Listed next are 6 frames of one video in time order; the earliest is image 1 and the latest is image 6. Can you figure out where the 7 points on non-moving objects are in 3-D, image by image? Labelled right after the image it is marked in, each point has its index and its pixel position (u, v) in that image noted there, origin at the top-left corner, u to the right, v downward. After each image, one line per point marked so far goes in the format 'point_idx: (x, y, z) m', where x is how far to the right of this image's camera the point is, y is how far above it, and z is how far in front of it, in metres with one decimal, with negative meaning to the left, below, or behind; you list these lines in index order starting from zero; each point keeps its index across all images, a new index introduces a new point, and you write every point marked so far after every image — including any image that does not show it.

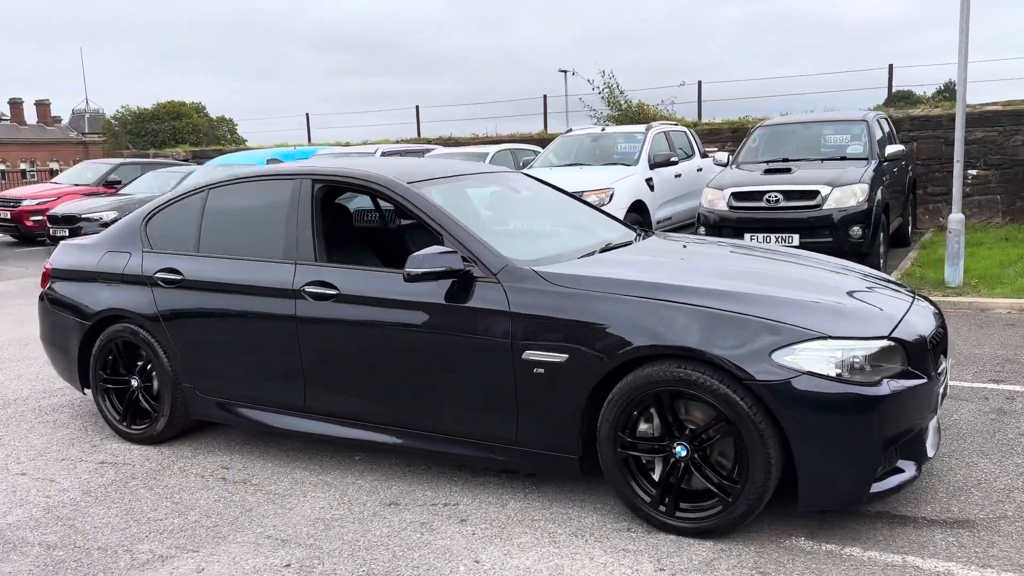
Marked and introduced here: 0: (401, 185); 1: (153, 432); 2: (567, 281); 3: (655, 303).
0: (-0.5, +0.5, +3.8) m
1: (-1.8, -0.7, +4.4) m
2: (+0.2, 0.0, +3.3) m
3: (+0.5, -0.1, +3.1) m
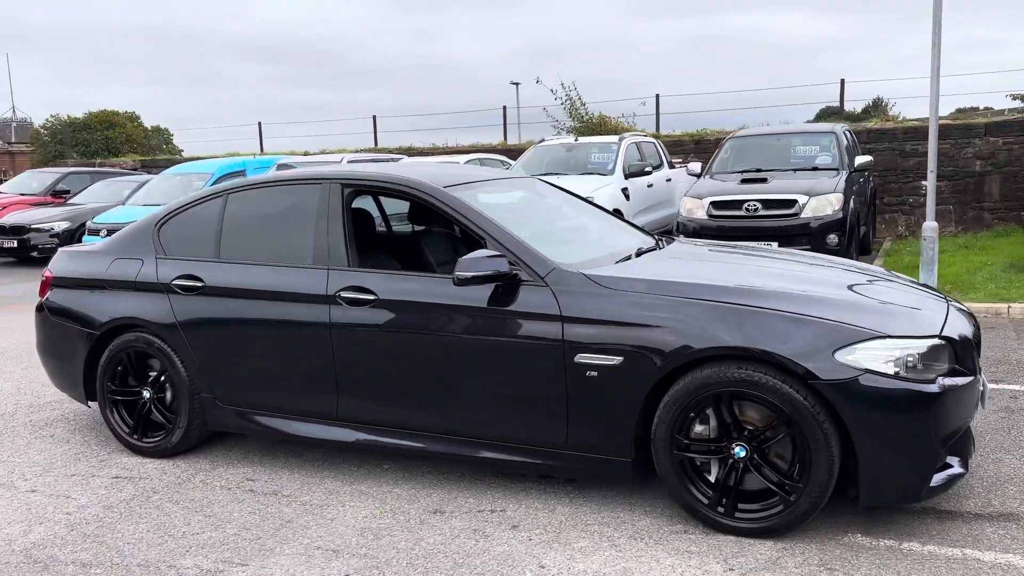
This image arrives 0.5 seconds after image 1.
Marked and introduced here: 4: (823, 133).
0: (-0.3, +0.4, +3.8) m
1: (-1.7, -0.8, +4.2) m
2: (+0.4, 0.0, +3.4) m
3: (+0.8, -0.1, +3.1) m
4: (+3.7, +1.9, +10.1) m
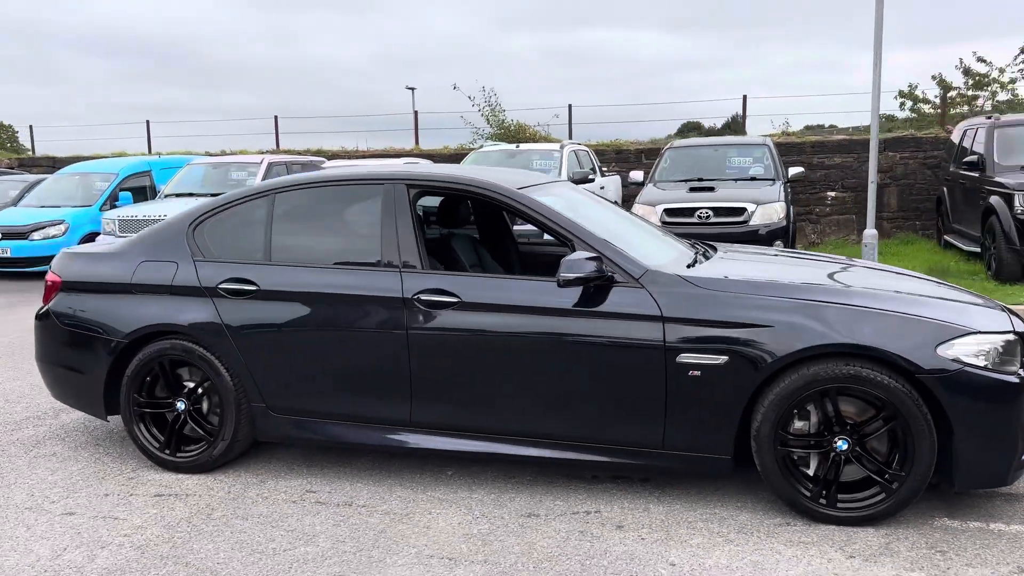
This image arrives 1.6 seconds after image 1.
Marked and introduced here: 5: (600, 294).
0: (0.0, +0.4, +3.8) m
1: (-1.4, -0.8, +4.0) m
2: (+0.8, 0.0, +3.4) m
3: (+1.2, -0.1, +3.3) m
4: (+3.1, +1.8, +10.7) m
5: (+0.4, 0.0, +3.5) m
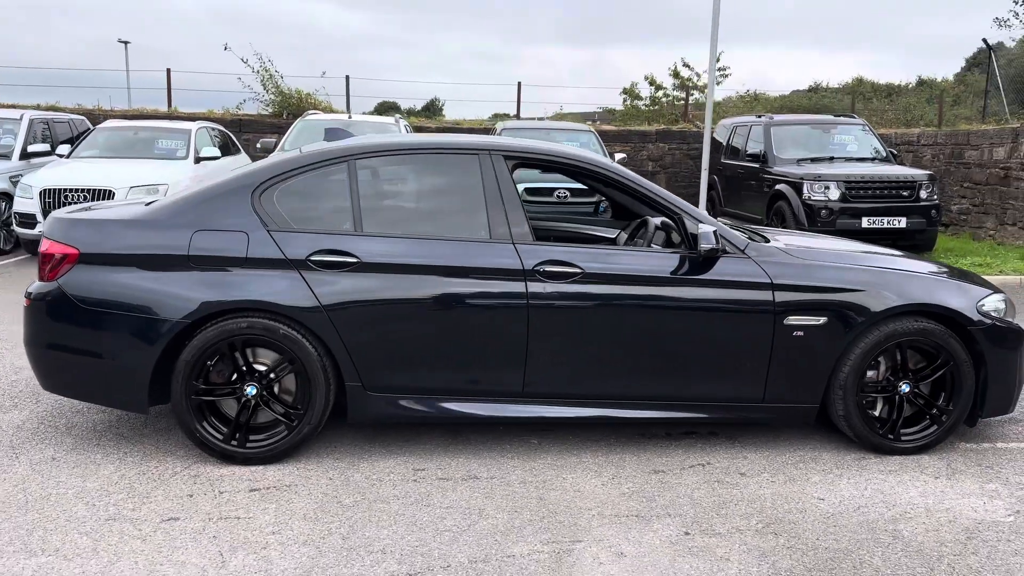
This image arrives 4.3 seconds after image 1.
0: (+0.5, +0.6, +3.9) m
1: (-1.0, -0.7, +3.7) m
2: (+1.3, +0.1, +3.9) m
3: (+1.7, +0.1, +3.9) m
4: (+0.9, +2.1, +11.4) m
5: (+0.9, +0.1, +3.8) m
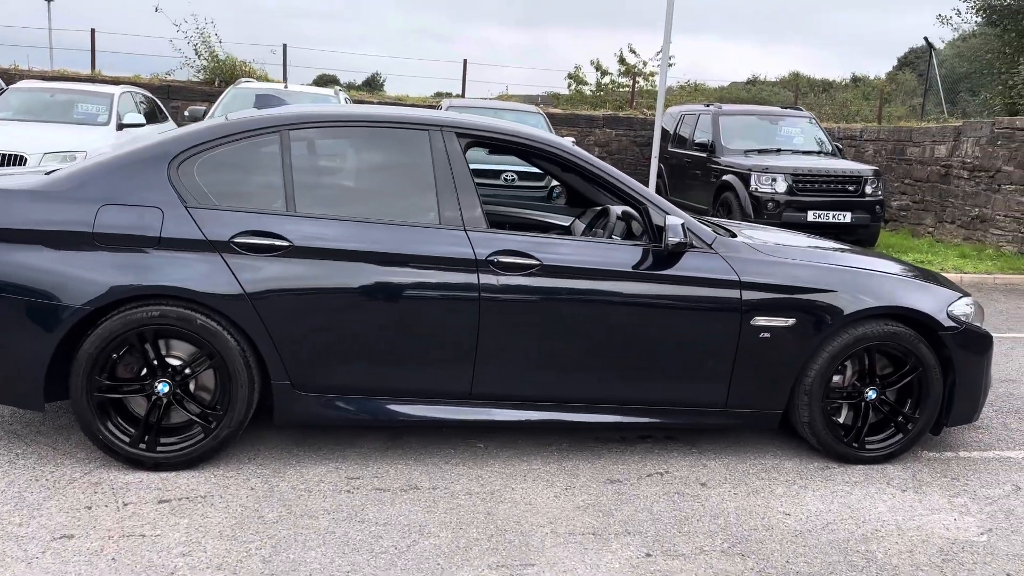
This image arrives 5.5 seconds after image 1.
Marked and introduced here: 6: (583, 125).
0: (+0.3, +0.6, +3.6) m
1: (-1.2, -0.6, +3.3) m
2: (+1.1, +0.2, +3.7) m
3: (+1.5, +0.1, +3.7) m
4: (+0.2, +2.3, +11.1) m
5: (+0.7, +0.1, +3.5) m
6: (+1.3, +2.9, +15.0) m
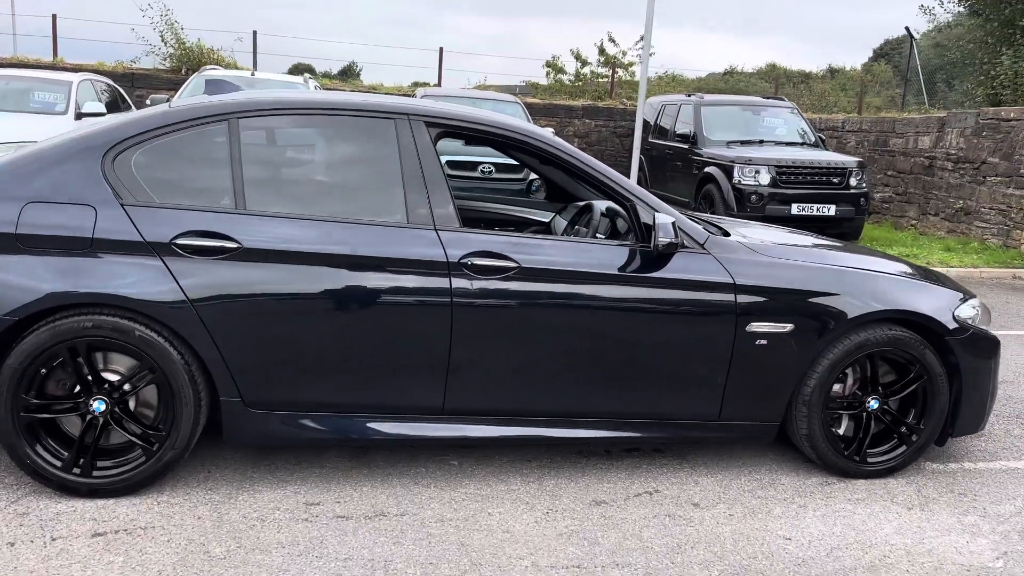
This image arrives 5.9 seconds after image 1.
0: (+0.2, +0.6, +3.3) m
1: (-1.3, -0.6, +2.9) m
2: (+1.0, +0.1, +3.4) m
3: (+1.4, +0.1, +3.4) m
4: (-0.1, +2.4, +10.8) m
5: (+0.6, +0.1, +3.2) m
6: (+0.9, +3.0, +14.7) m
